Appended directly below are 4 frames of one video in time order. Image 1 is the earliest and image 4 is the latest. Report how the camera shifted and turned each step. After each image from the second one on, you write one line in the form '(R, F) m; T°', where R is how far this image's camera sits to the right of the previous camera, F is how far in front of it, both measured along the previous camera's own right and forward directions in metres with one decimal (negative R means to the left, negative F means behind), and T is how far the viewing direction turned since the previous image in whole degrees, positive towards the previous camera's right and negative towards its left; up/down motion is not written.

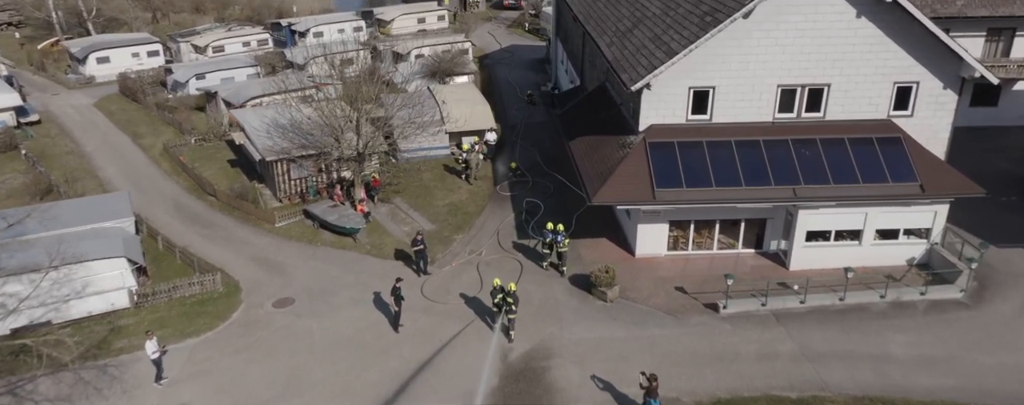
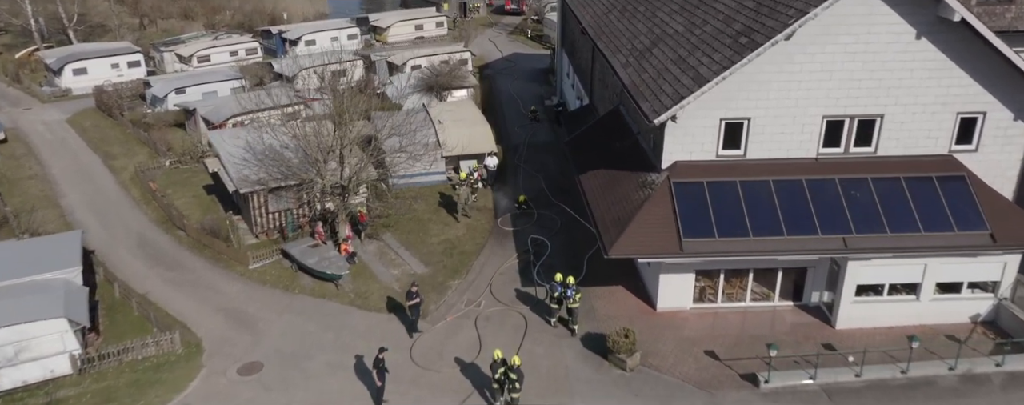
(-0.1, +2.9) m; 0°
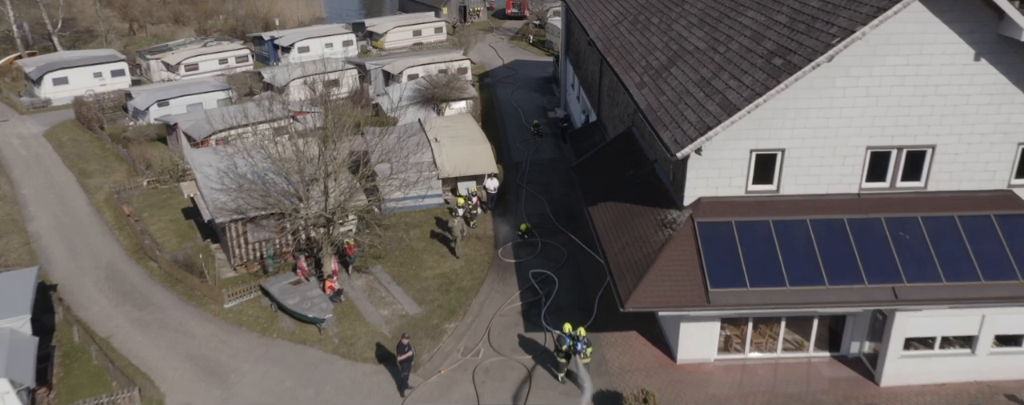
(0.0, +2.2) m; 0°
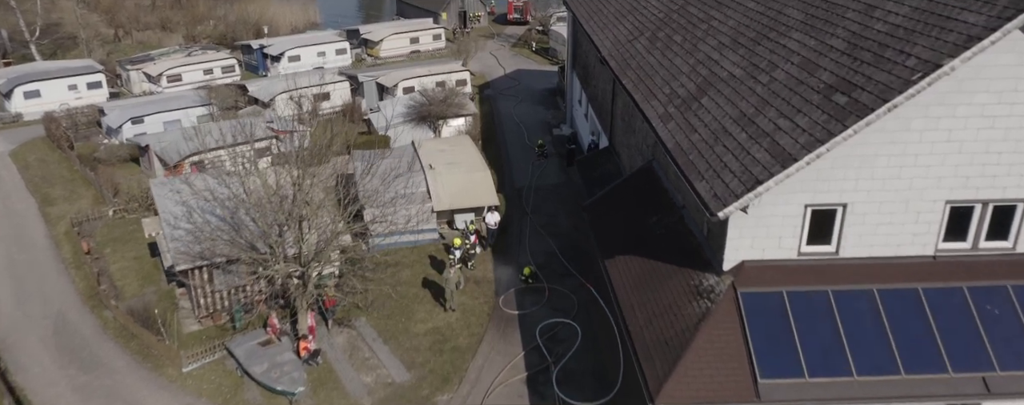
(0.0, +2.8) m; 0°
